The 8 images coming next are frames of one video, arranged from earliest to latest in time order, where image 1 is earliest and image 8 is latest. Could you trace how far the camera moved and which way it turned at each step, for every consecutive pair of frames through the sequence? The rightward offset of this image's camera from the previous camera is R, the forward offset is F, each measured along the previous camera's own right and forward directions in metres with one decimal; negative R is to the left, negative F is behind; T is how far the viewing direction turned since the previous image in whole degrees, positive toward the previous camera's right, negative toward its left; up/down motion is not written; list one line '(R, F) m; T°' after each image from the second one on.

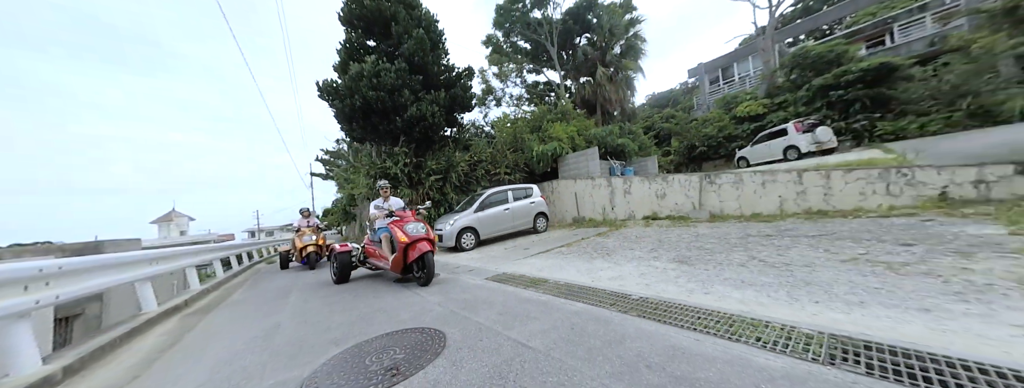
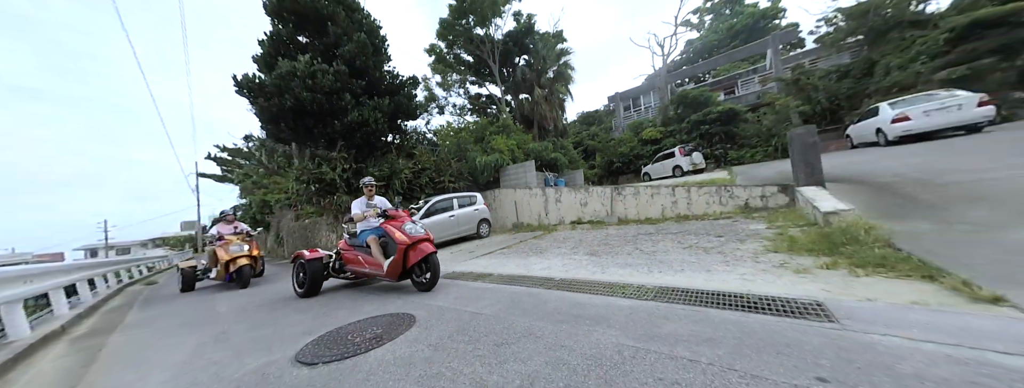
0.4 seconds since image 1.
(-0.2, -1.0) m; +13°
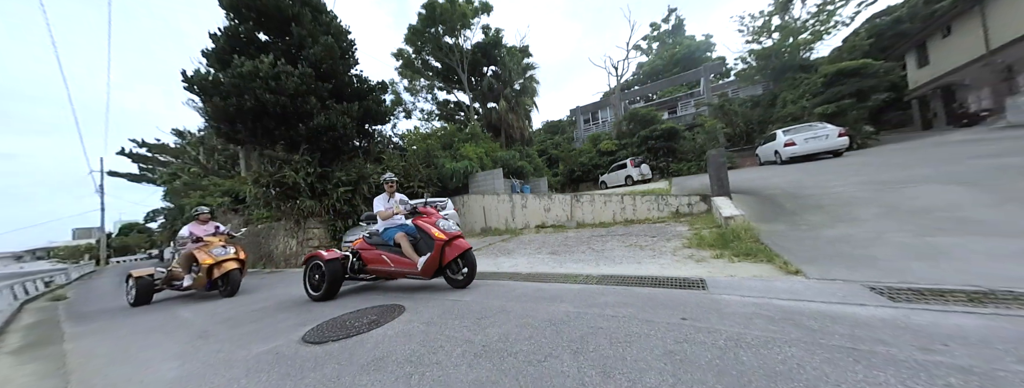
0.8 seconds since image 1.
(-0.2, -0.8) m; +7°
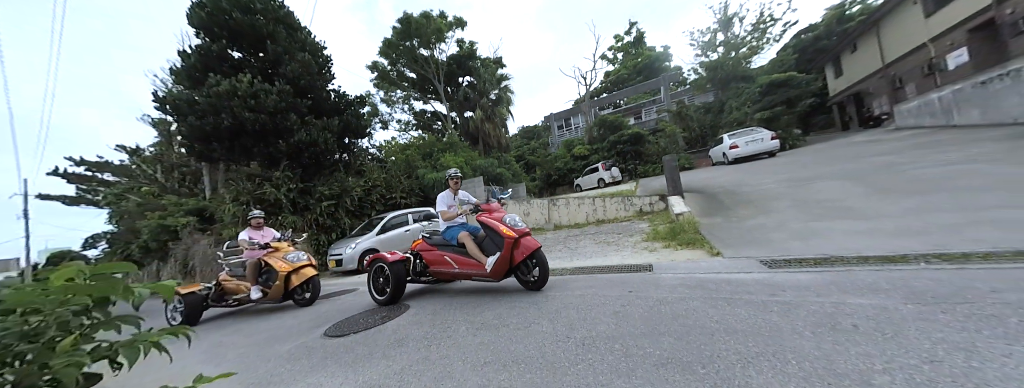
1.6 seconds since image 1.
(-0.1, -0.8) m; +4°
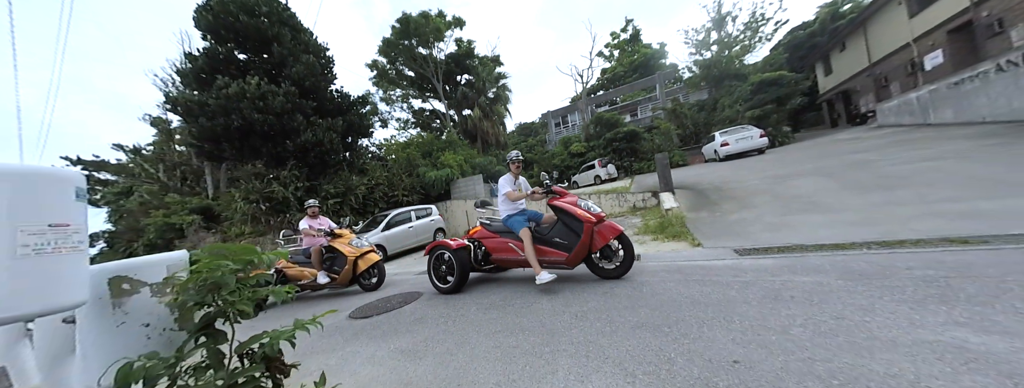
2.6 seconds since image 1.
(-0.1, -0.5) m; +1°
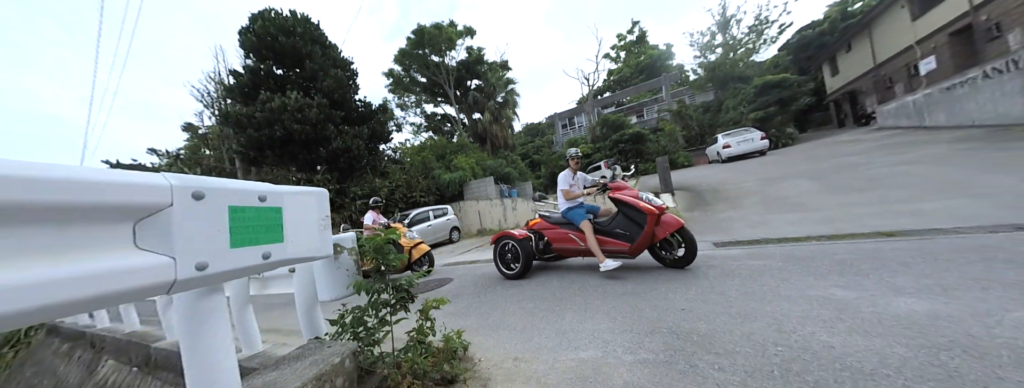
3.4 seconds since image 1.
(-0.1, -0.9) m; -1°
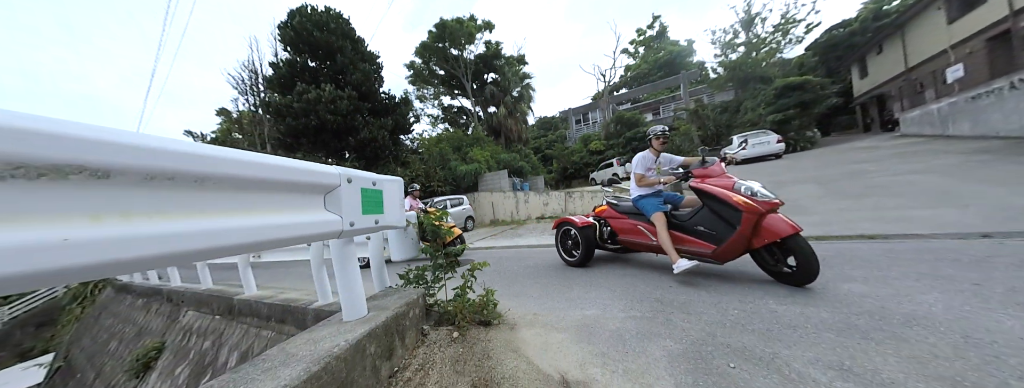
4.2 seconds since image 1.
(-0.1, -0.6) m; -2°
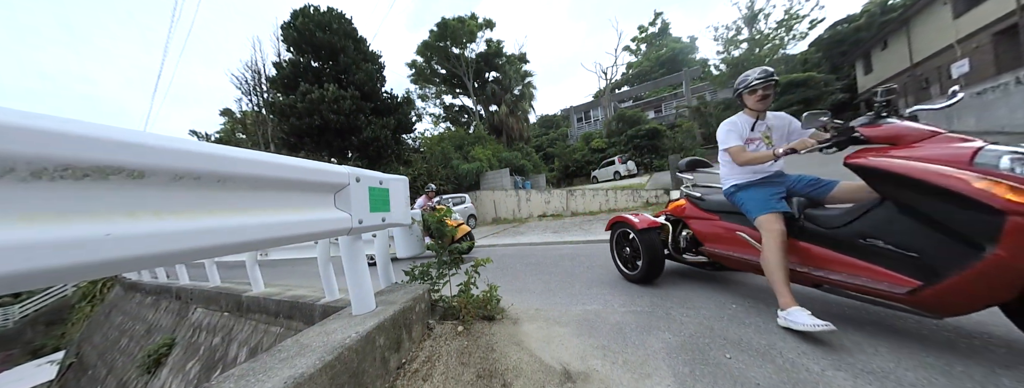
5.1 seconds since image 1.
(0.0, -0.1) m; 0°
